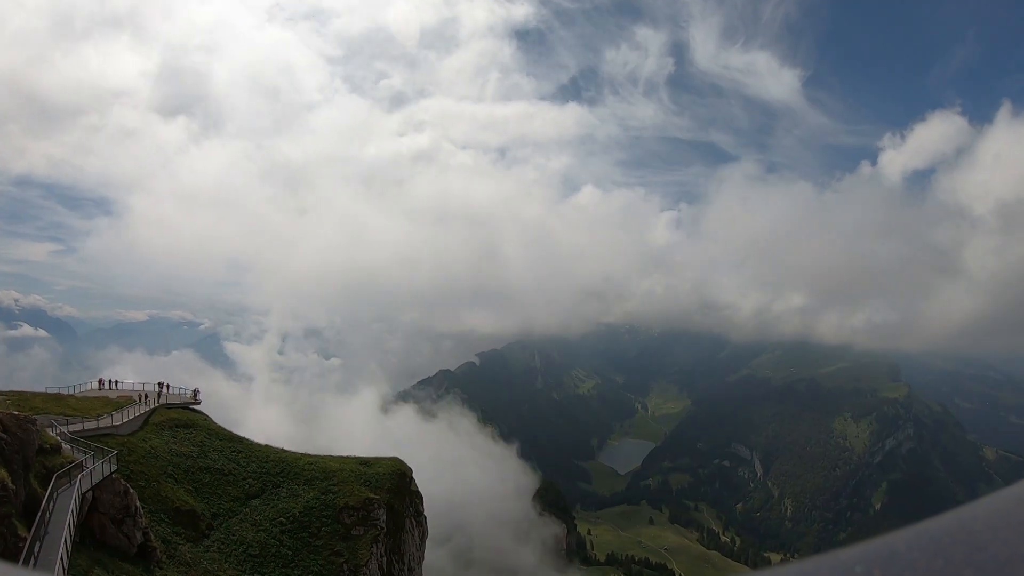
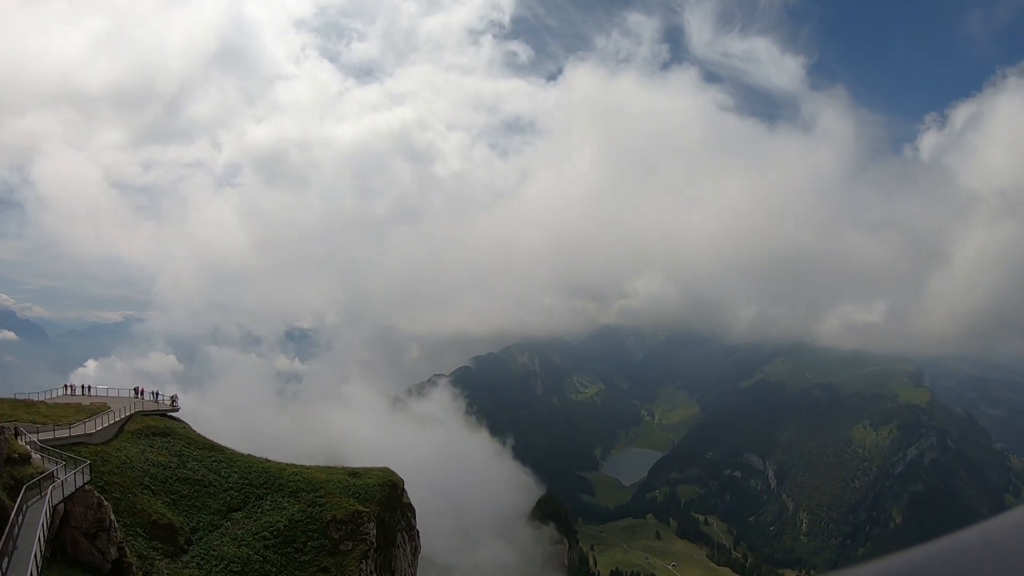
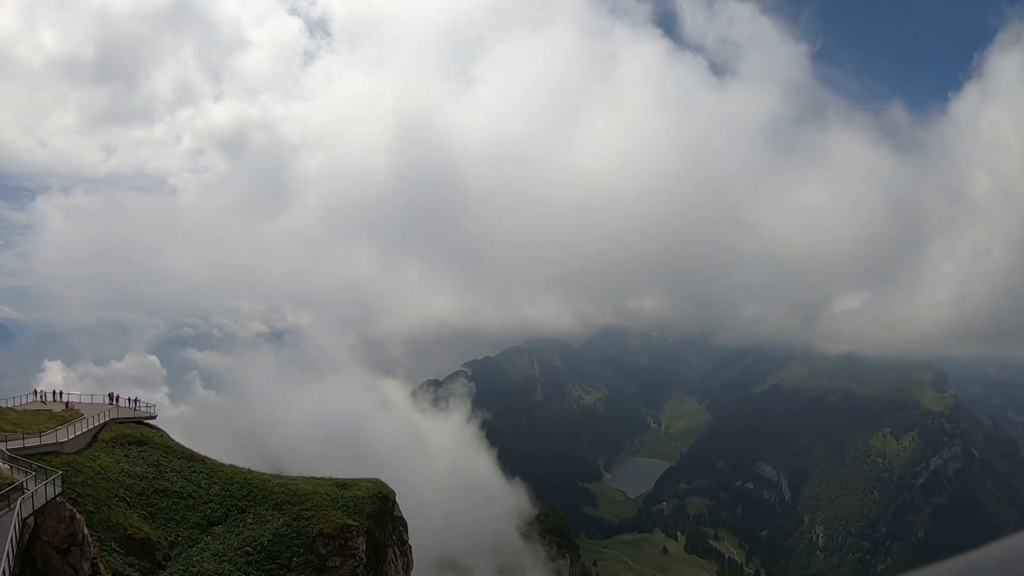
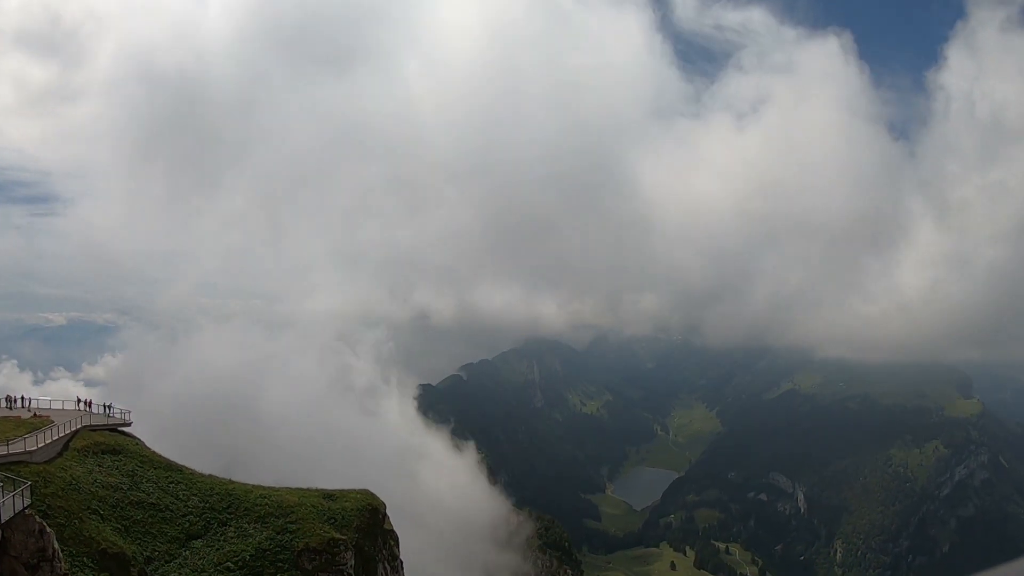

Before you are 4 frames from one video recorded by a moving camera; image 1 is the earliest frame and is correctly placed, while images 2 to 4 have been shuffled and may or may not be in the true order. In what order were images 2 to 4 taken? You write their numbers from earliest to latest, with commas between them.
2, 3, 4
